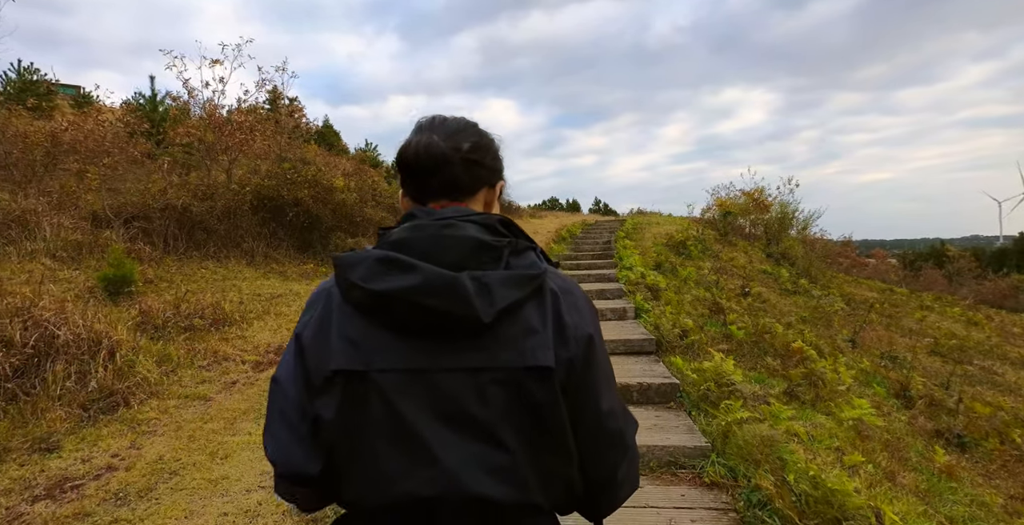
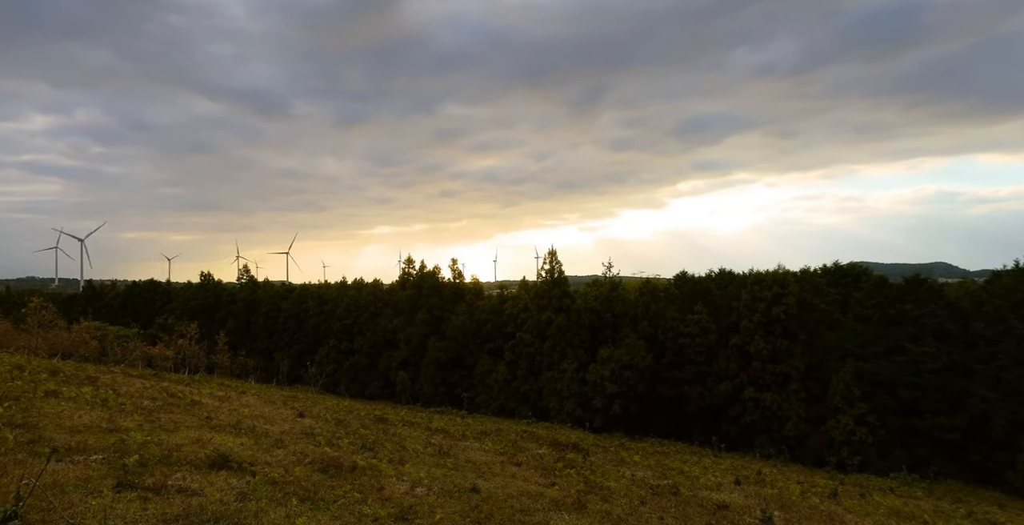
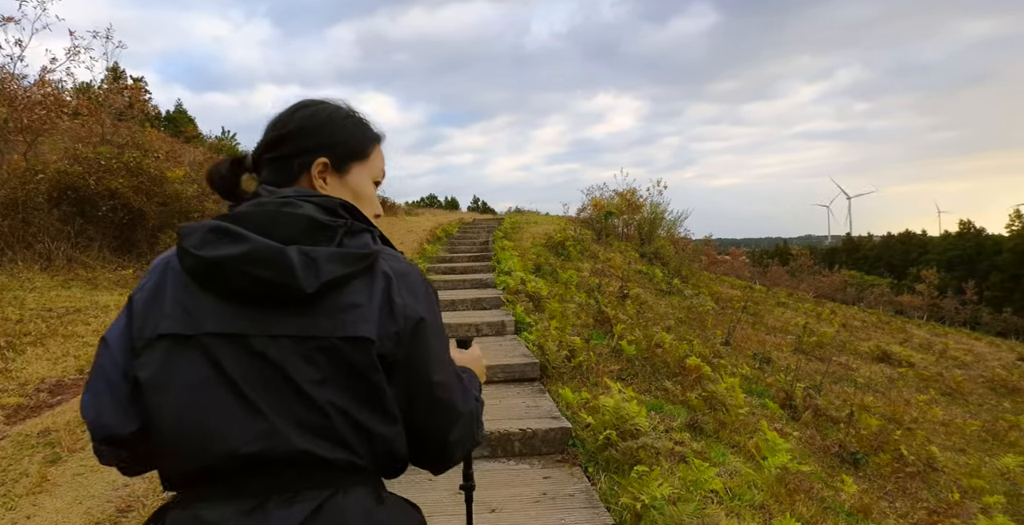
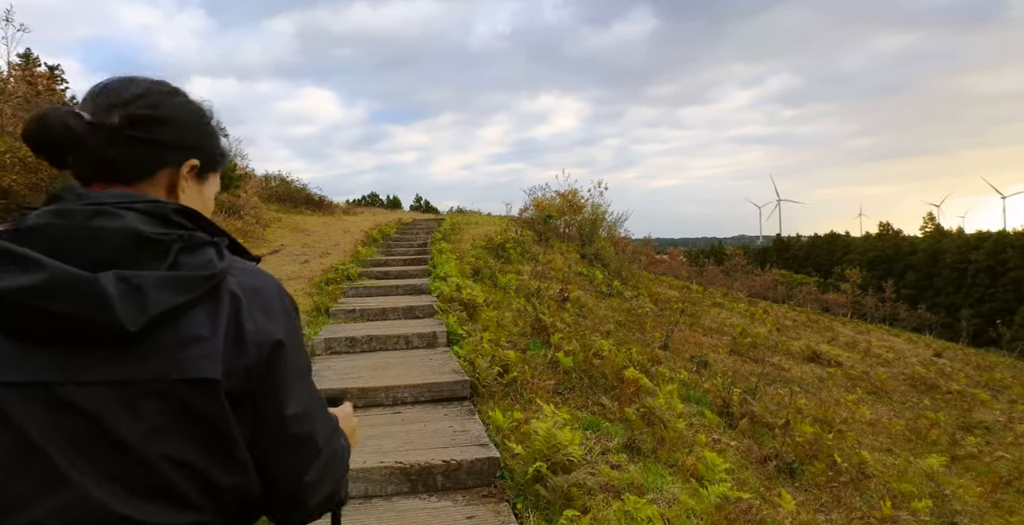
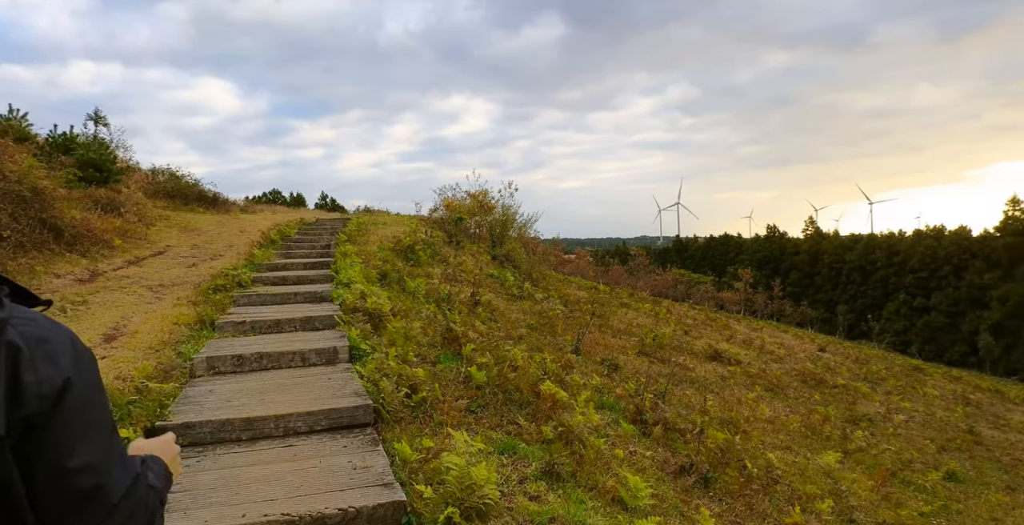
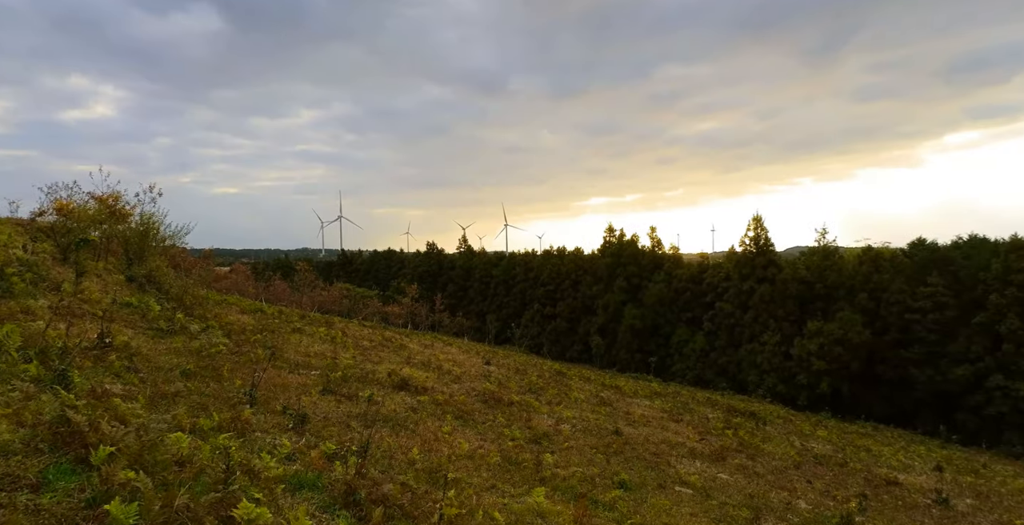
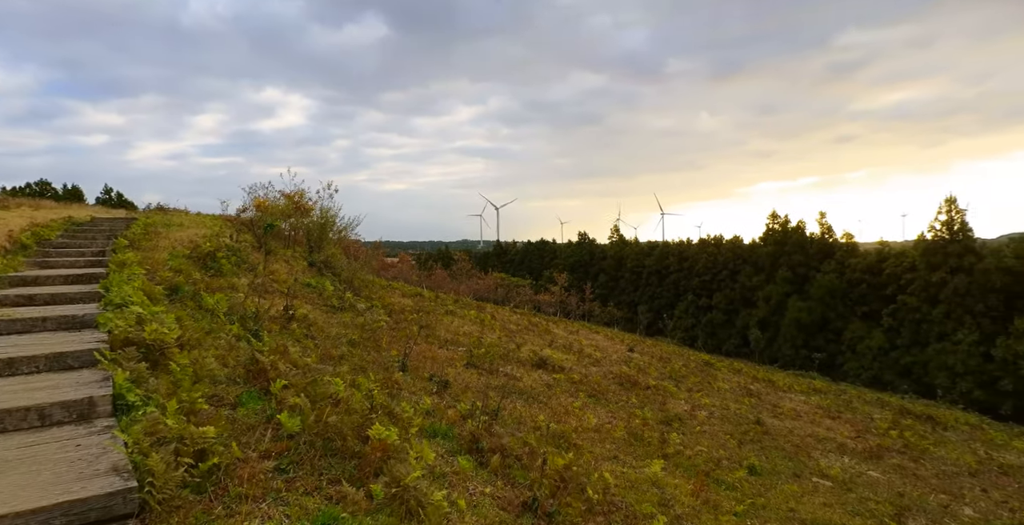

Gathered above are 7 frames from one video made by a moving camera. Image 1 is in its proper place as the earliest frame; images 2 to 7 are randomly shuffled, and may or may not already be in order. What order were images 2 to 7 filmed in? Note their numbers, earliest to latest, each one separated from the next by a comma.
3, 4, 5, 7, 6, 2
